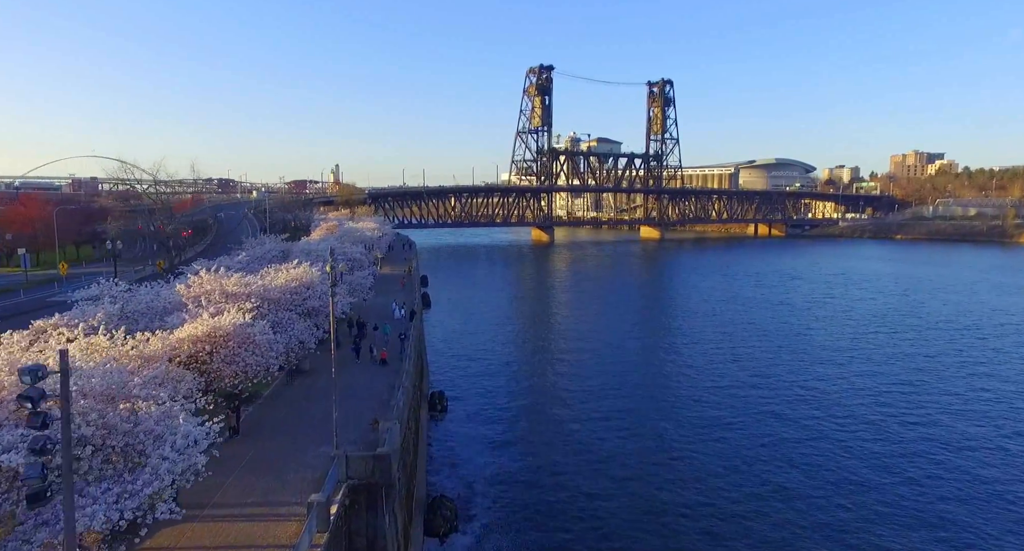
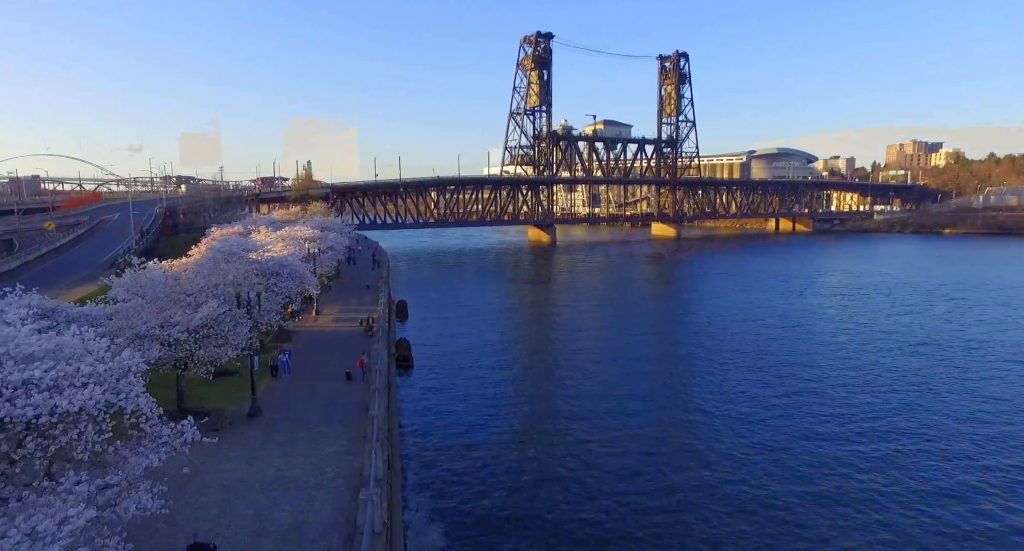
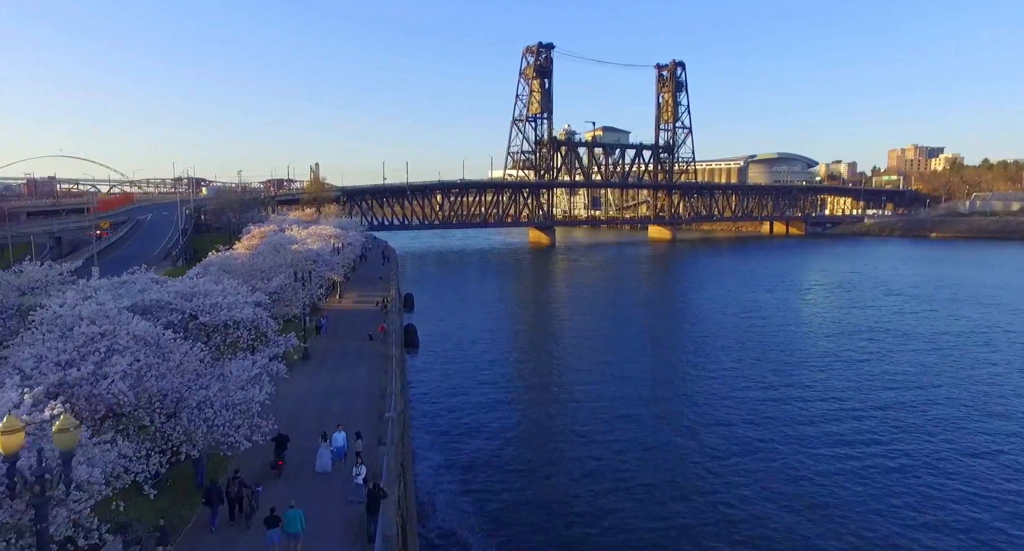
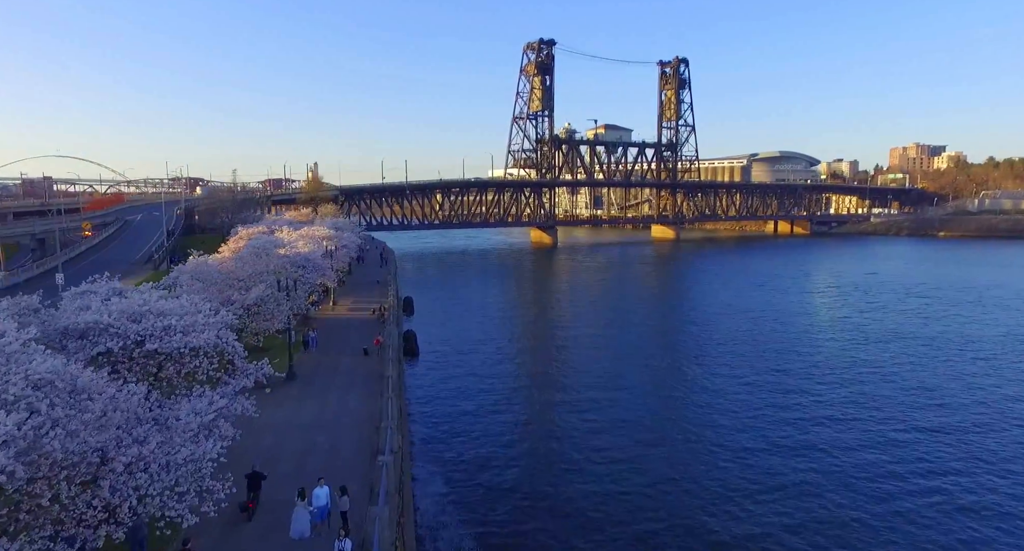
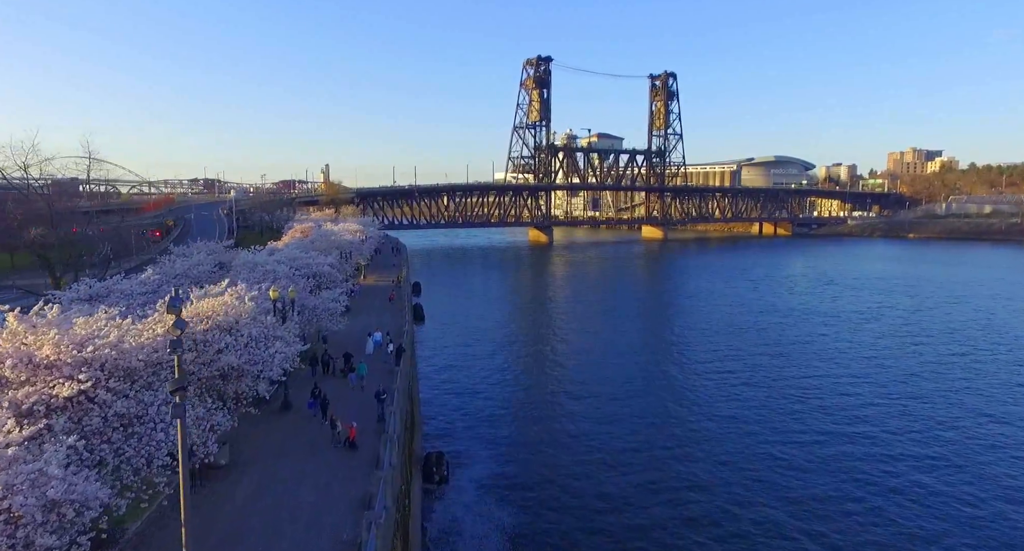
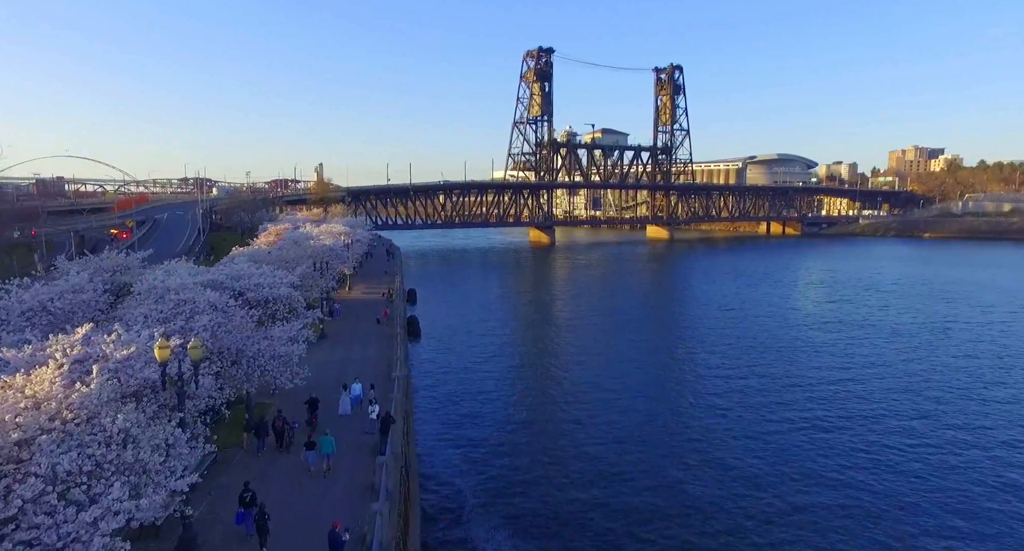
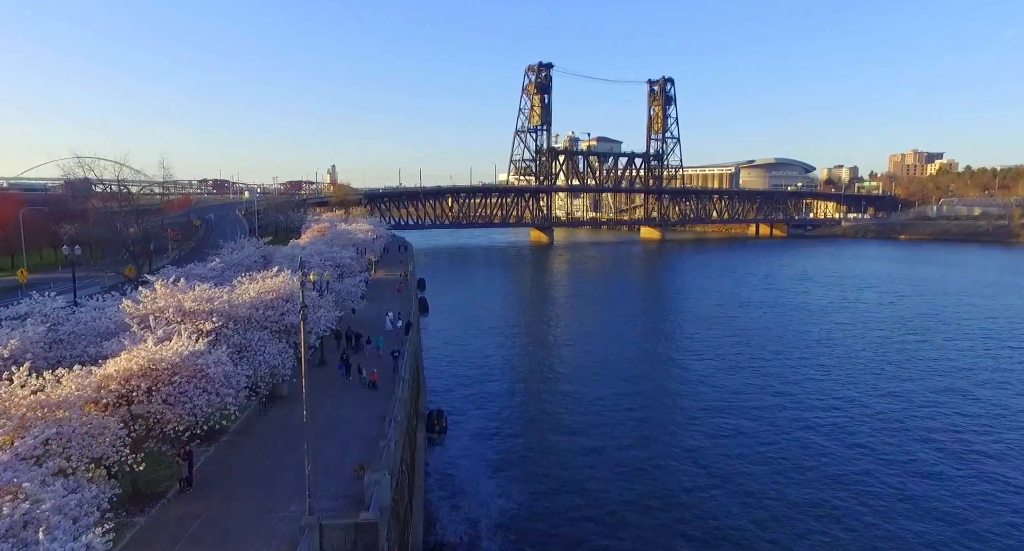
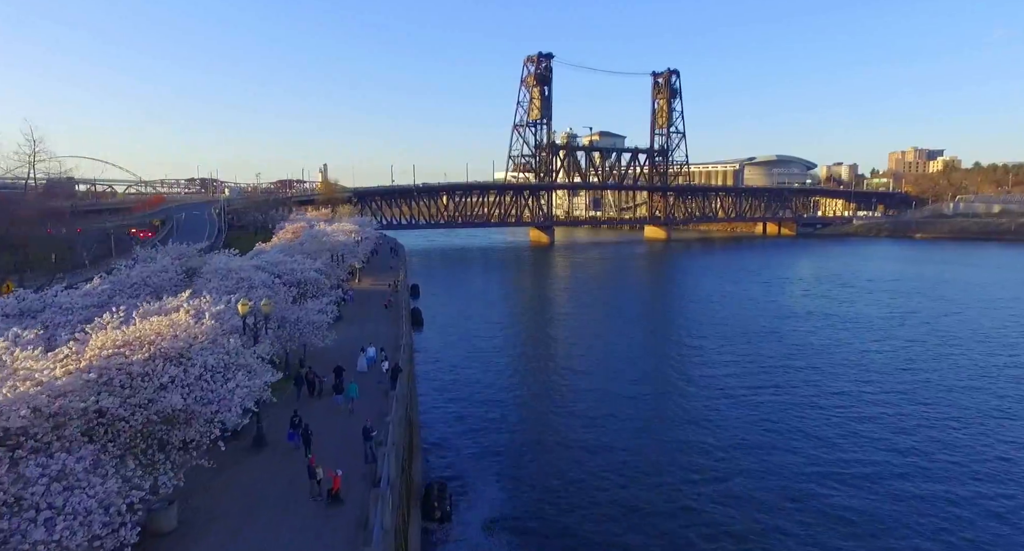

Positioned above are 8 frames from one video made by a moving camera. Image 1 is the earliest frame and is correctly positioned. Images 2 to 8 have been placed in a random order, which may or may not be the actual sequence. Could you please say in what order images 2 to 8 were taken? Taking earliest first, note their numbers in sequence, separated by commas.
7, 5, 8, 6, 3, 4, 2
